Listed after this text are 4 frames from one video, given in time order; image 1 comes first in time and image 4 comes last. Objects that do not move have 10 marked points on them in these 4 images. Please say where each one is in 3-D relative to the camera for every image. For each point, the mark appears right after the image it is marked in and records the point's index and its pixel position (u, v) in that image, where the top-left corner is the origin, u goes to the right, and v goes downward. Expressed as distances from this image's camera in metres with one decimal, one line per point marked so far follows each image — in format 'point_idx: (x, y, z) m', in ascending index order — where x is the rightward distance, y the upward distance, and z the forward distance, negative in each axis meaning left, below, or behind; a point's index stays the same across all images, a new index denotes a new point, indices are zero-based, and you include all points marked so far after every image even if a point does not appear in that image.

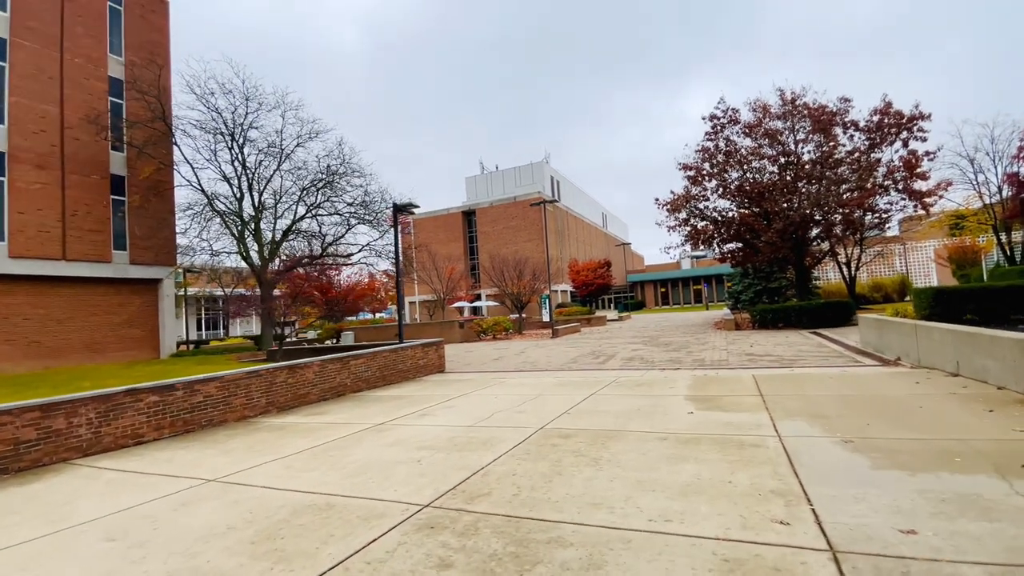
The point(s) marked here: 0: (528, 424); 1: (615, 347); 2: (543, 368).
0: (+0.2, -1.9, +6.4) m
1: (+3.7, -2.1, +16.9) m
2: (+0.9, -2.4, +13.9) m
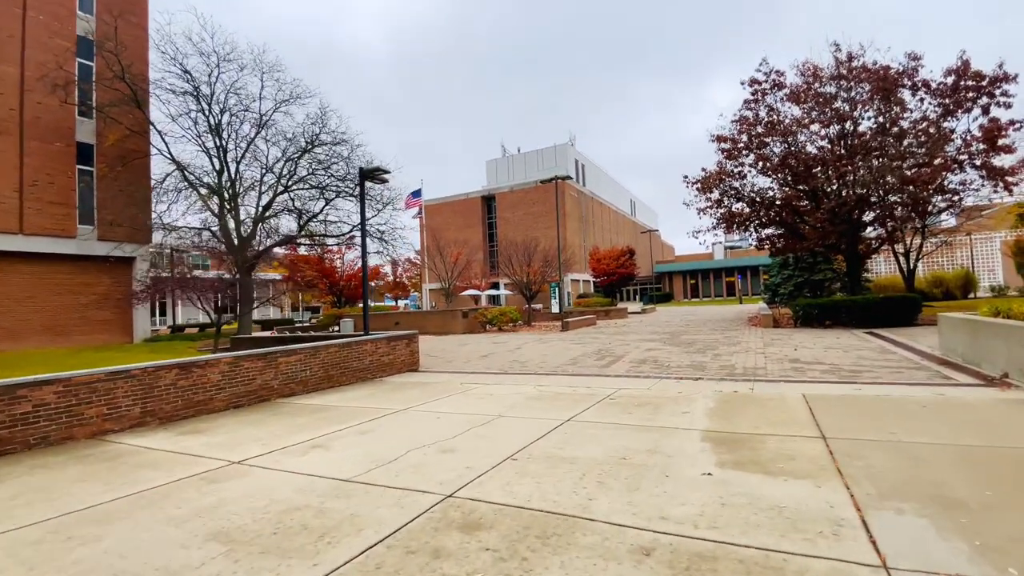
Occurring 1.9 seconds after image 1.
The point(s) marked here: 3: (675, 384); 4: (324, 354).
0: (-0.6, -1.6, +3.9) m
1: (+3.4, -1.7, +14.2) m
2: (+0.4, -2.0, +11.3) m
3: (+3.0, -1.8, +8.7) m
4: (-4.0, -1.4, +9.9) m
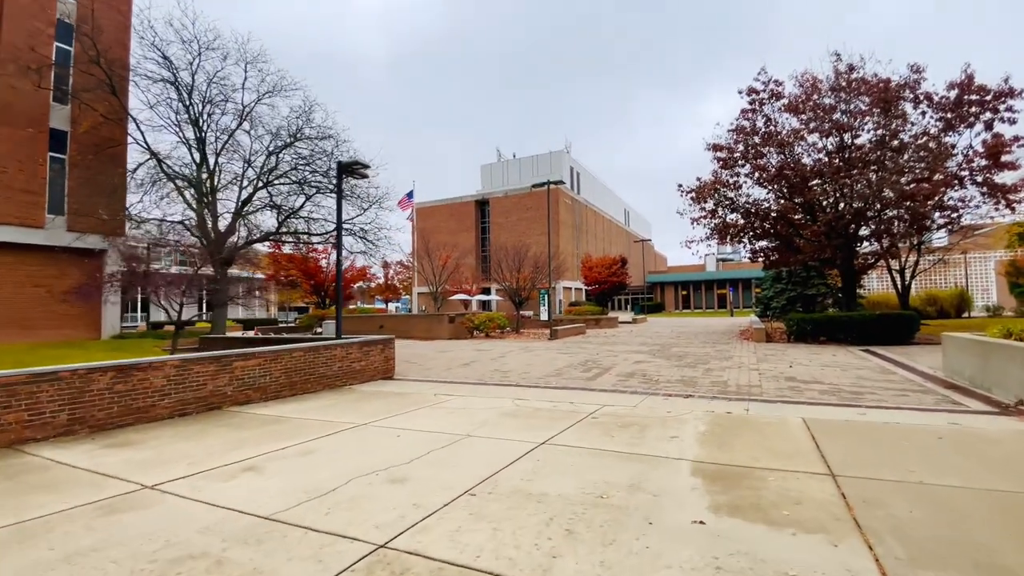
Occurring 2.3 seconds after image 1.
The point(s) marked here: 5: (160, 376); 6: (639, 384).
0: (-1.0, -1.6, +3.2) m
1: (+3.0, -2.0, +13.6) m
2: (0.0, -2.1, +10.7) m
3: (+2.6, -1.9, +8.0) m
4: (-4.4, -1.4, +9.2) m
5: (-5.5, -1.4, +7.3) m
6: (+2.7, -2.0, +10.0) m
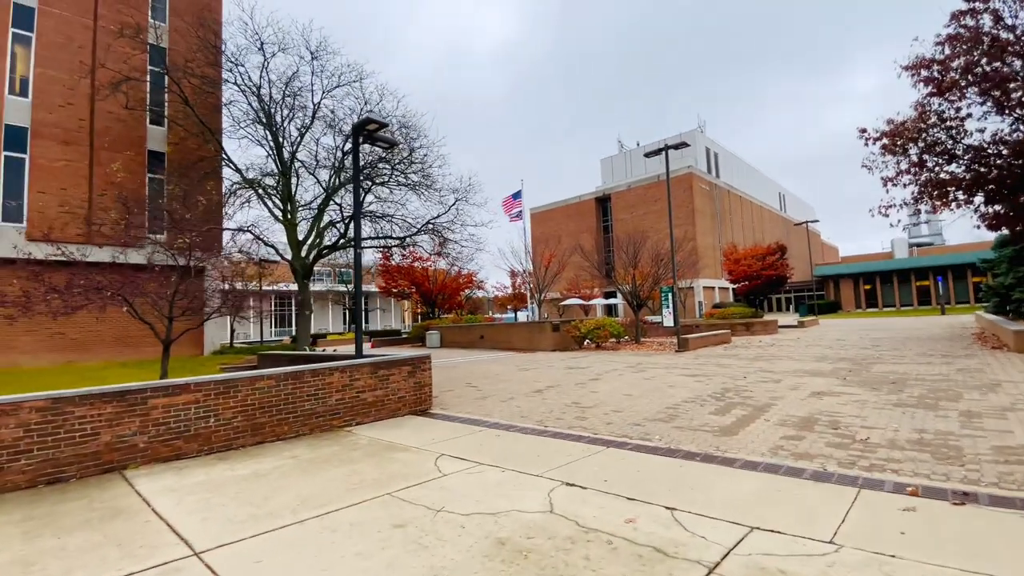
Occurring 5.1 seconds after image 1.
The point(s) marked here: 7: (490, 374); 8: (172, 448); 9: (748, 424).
0: (-2.0, -1.4, -0.3) m
1: (+4.7, -1.7, +8.5) m
2: (+1.0, -1.9, +6.6) m
3: (+2.8, -1.6, +3.3) m
4: (-3.6, -1.4, +6.4) m
5: (-5.1, -1.4, +4.9) m
6: (+3.4, -1.7, +5.2) m
7: (-0.6, -2.2, +12.0) m
8: (-4.1, -1.9, +5.8) m
9: (+3.1, -1.8, +6.3) m
